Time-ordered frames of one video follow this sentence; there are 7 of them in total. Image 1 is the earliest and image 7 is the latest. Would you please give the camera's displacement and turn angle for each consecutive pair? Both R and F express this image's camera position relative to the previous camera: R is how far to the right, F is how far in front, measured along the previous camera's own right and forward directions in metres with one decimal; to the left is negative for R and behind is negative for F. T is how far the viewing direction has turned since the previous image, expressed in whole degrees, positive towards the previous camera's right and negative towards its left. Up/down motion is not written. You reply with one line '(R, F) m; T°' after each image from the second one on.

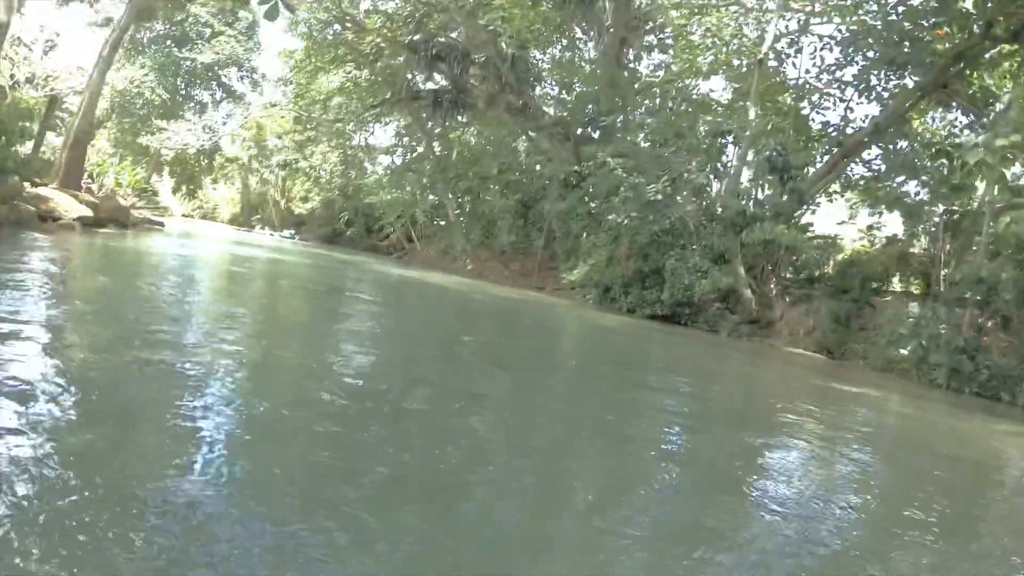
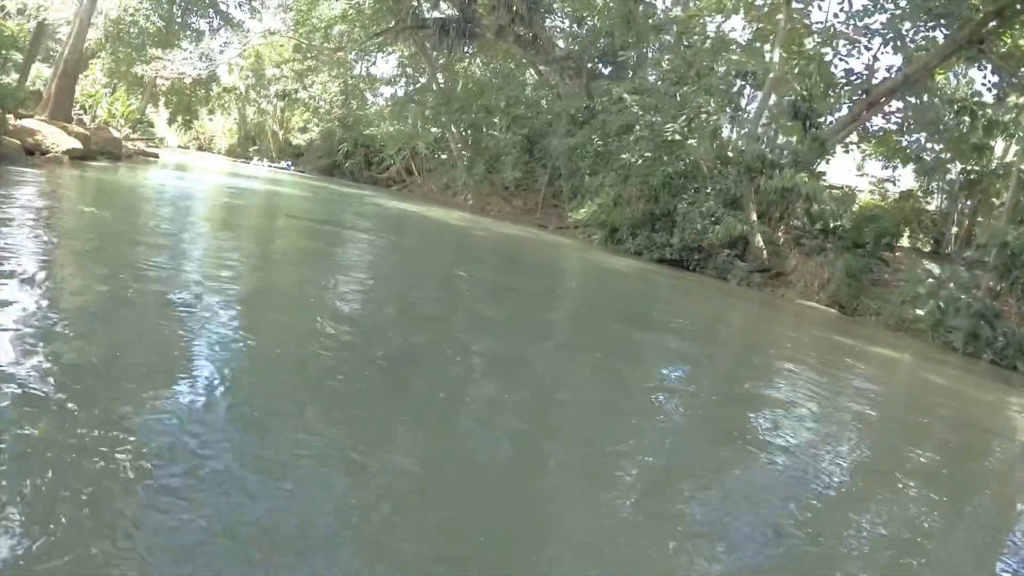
(0.0, +0.3) m; 0°
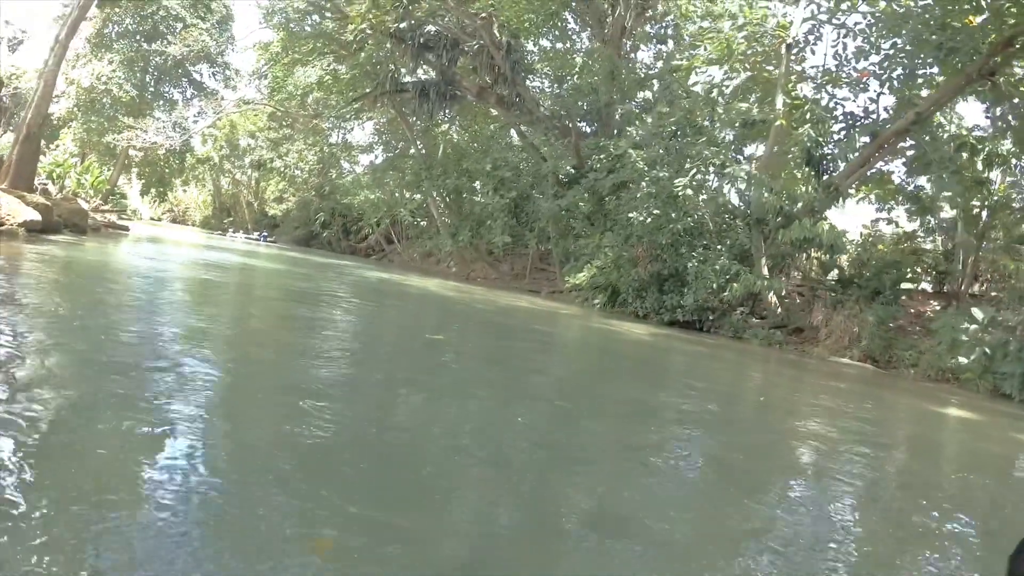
(-0.2, +0.5) m; +1°
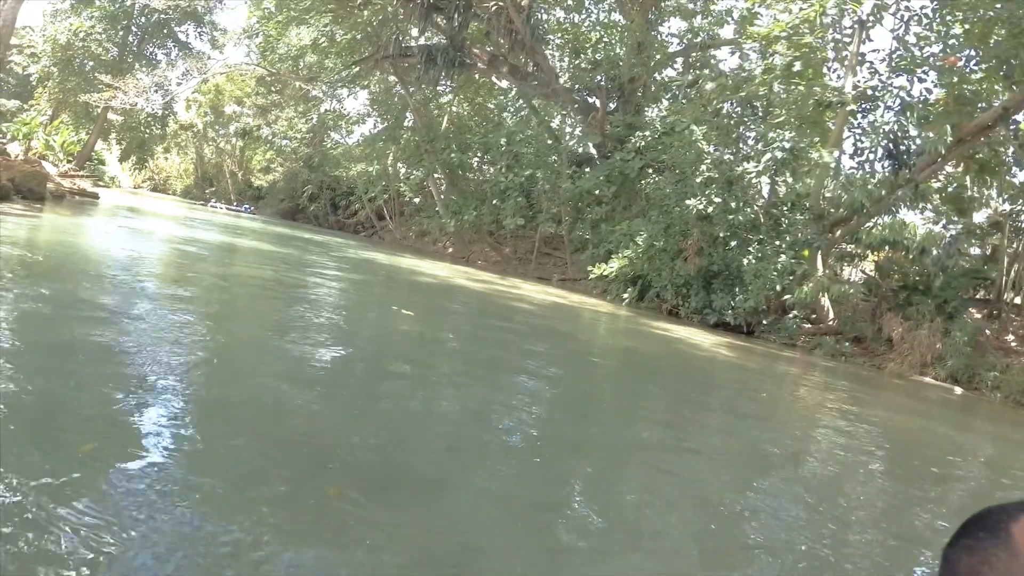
(-0.3, +1.0) m; +1°
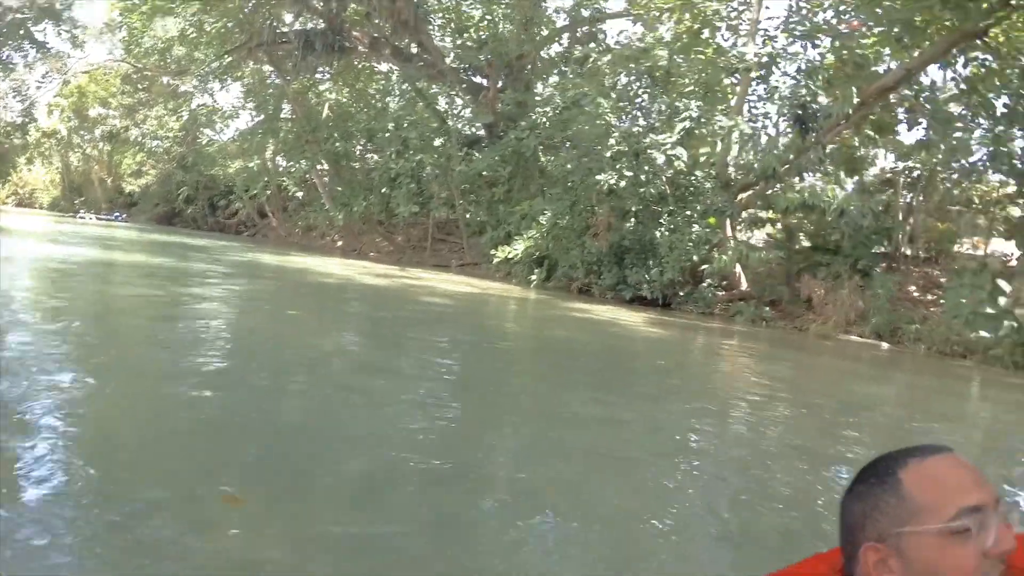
(-0.1, +0.4) m; +6°
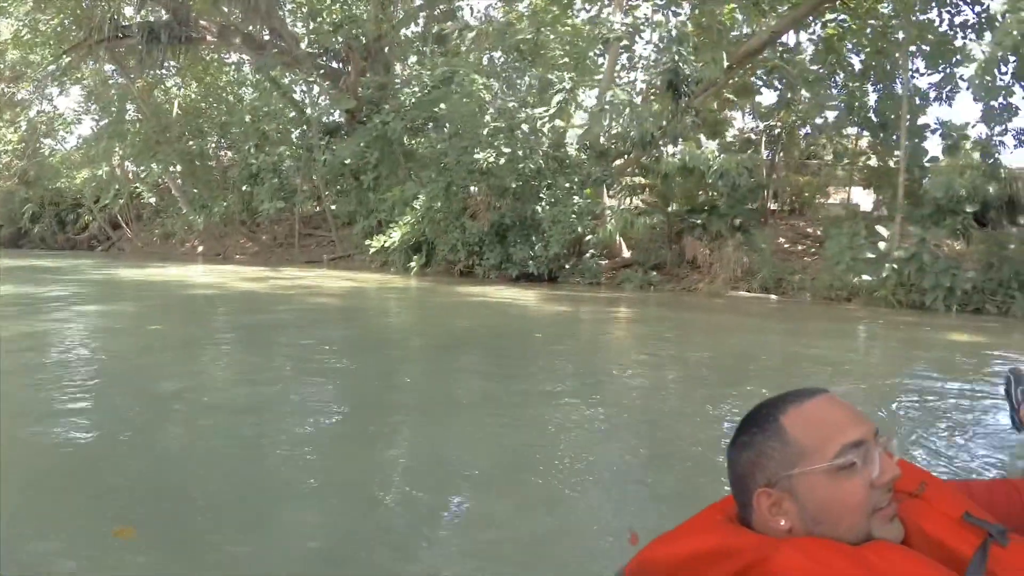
(-0.1, +0.2) m; +7°
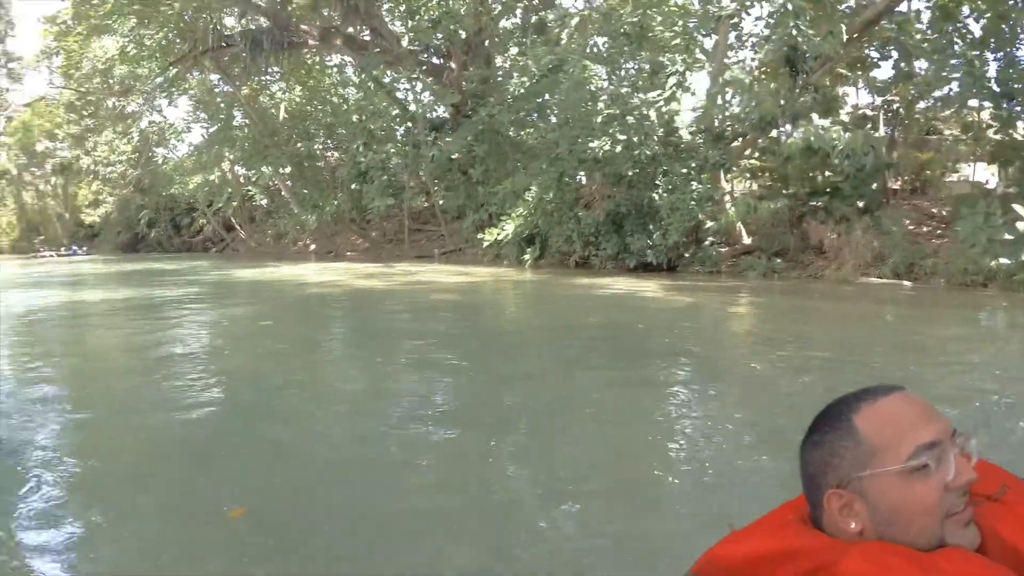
(-0.1, +0.1) m; -5°
